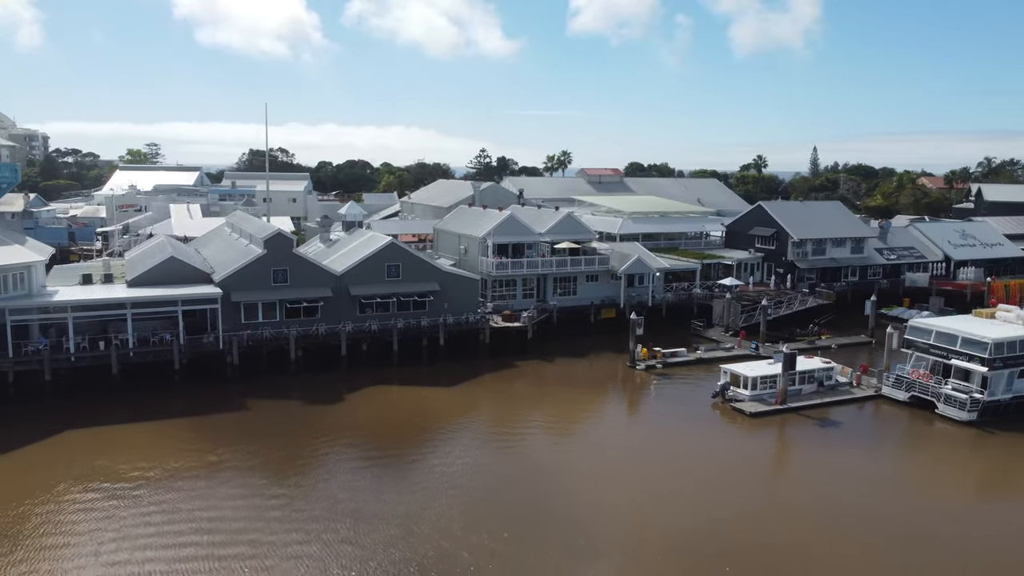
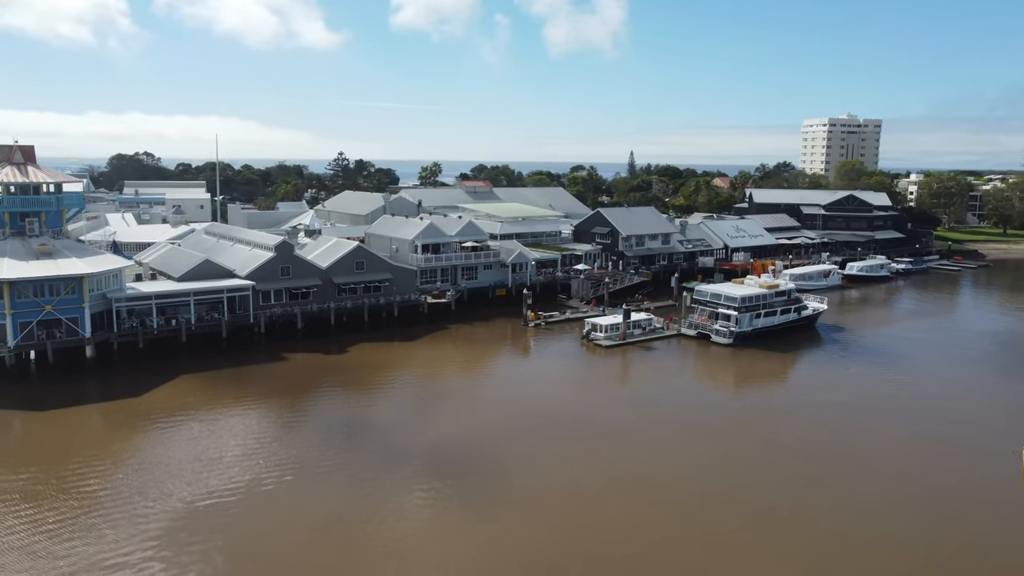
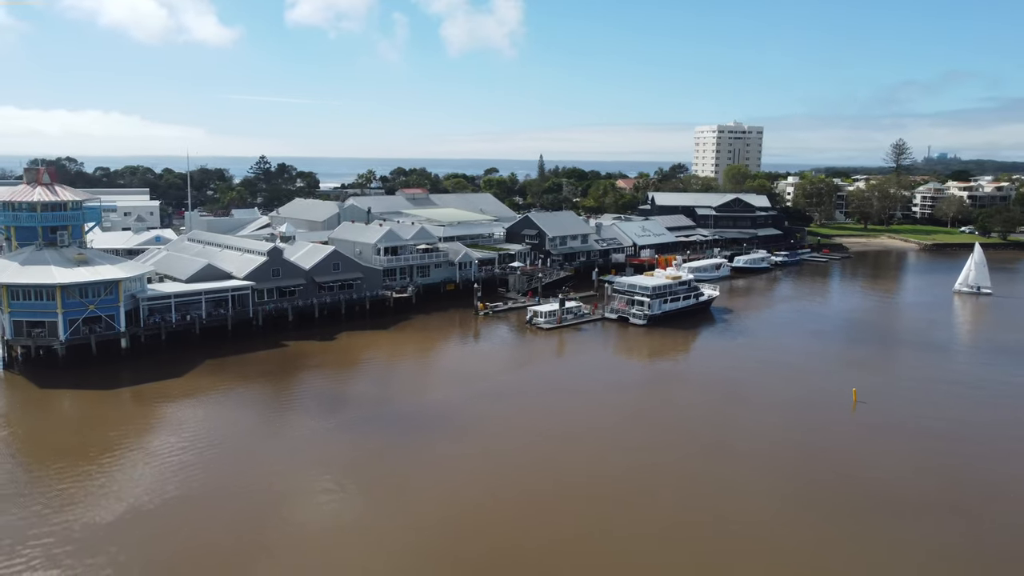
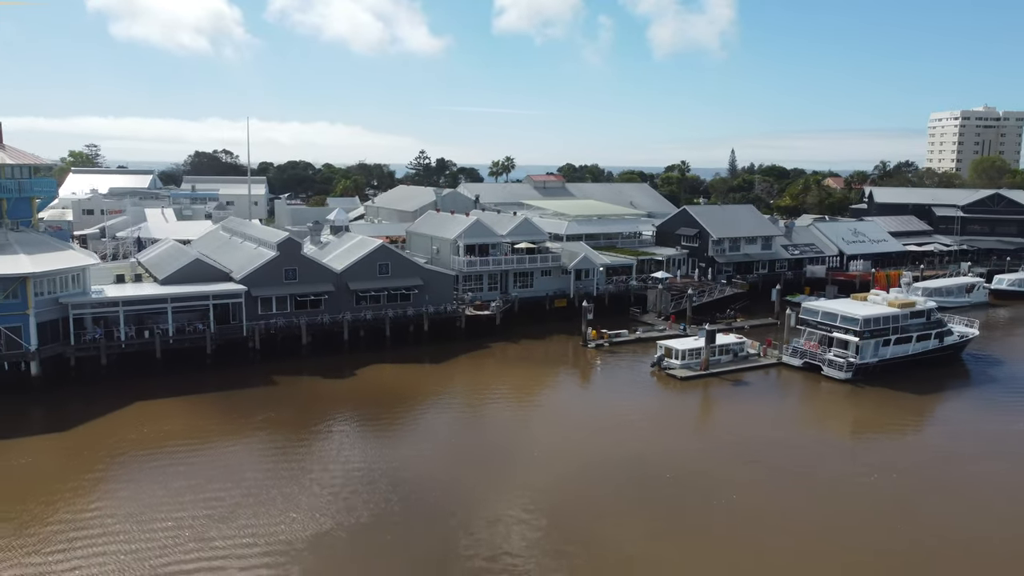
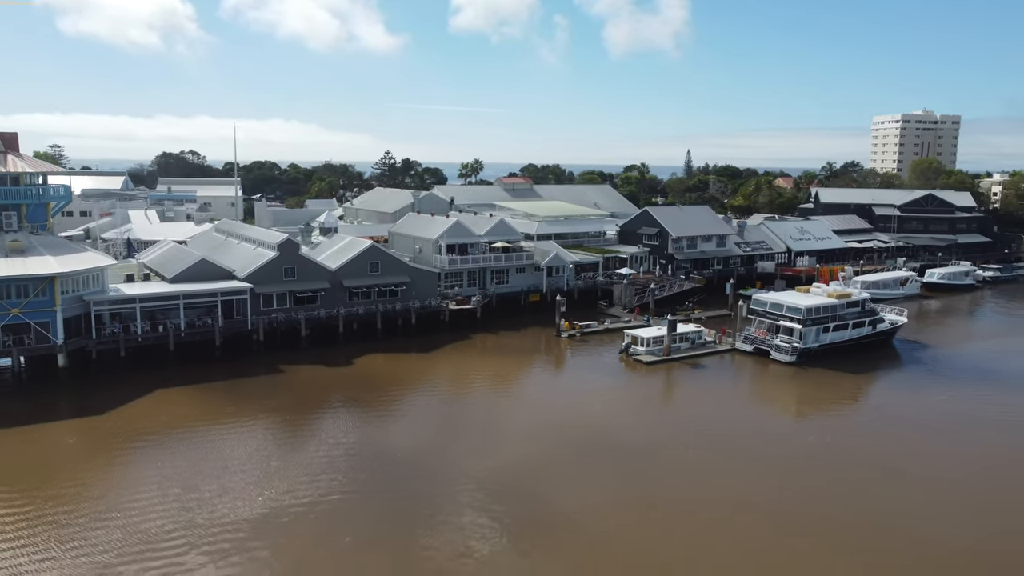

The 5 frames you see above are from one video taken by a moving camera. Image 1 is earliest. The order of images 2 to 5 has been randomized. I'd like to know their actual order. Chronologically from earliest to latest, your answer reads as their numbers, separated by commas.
4, 5, 2, 3
